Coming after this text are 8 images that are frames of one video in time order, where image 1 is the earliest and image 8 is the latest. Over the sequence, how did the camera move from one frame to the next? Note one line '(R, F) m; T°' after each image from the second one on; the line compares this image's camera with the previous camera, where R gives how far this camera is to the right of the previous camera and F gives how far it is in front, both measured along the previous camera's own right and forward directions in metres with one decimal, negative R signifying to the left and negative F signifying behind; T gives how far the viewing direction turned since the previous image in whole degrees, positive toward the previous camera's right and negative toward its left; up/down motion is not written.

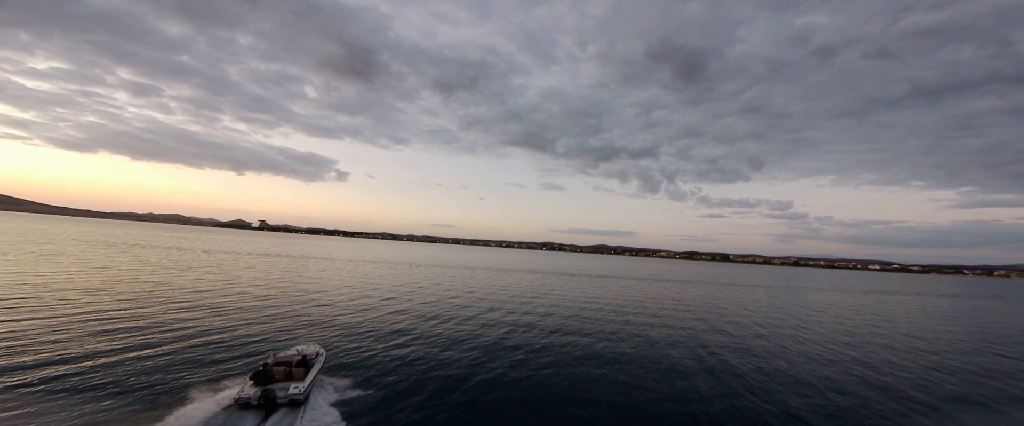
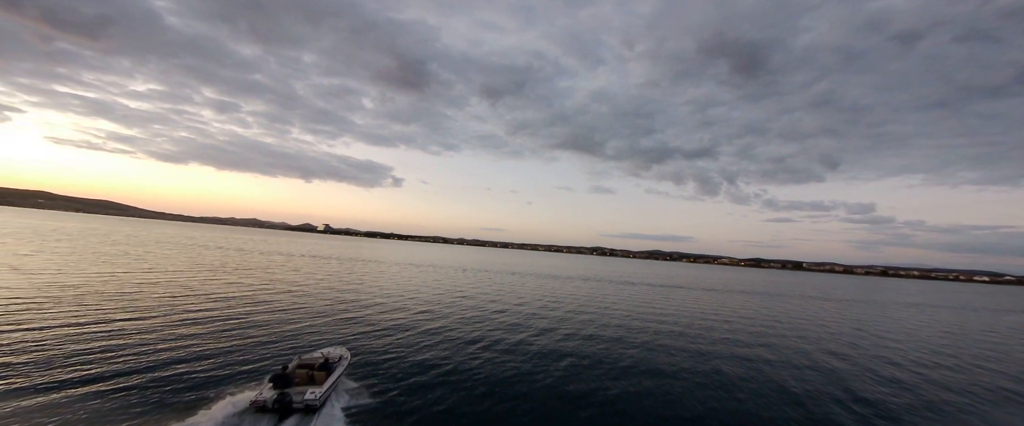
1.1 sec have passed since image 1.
(-1.1, +8.8) m; -7°
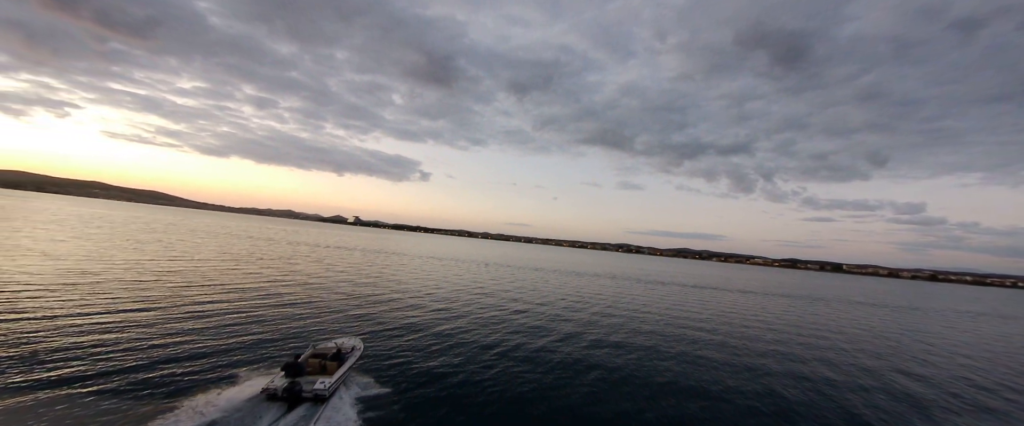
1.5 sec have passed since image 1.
(+0.2, +3.4) m; -4°
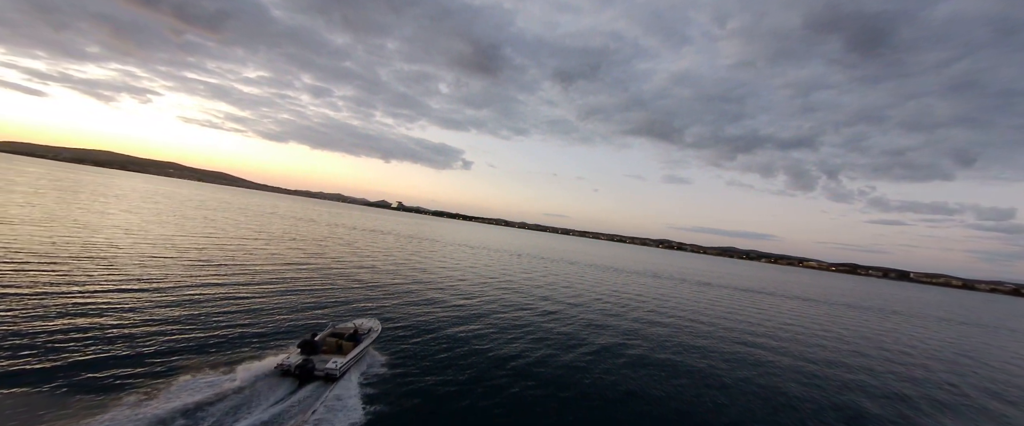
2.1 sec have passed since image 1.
(+0.6, +5.2) m; -5°
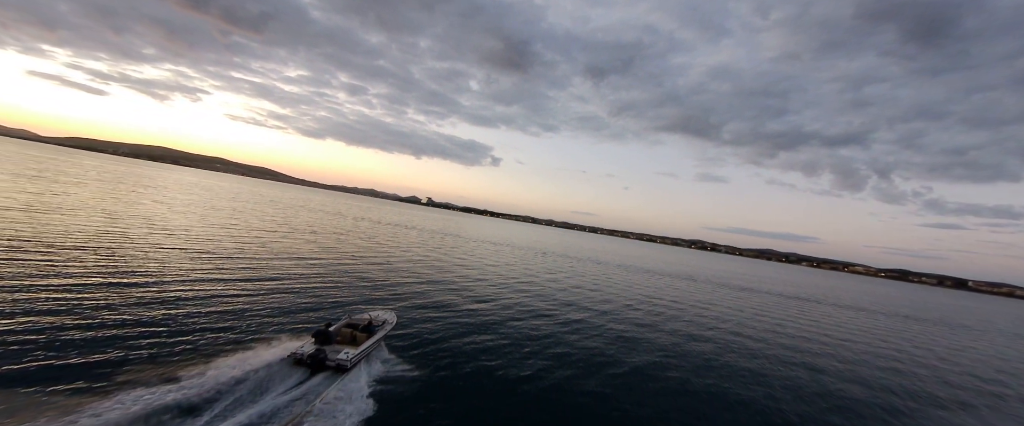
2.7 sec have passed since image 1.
(+0.6, +4.1) m; -4°
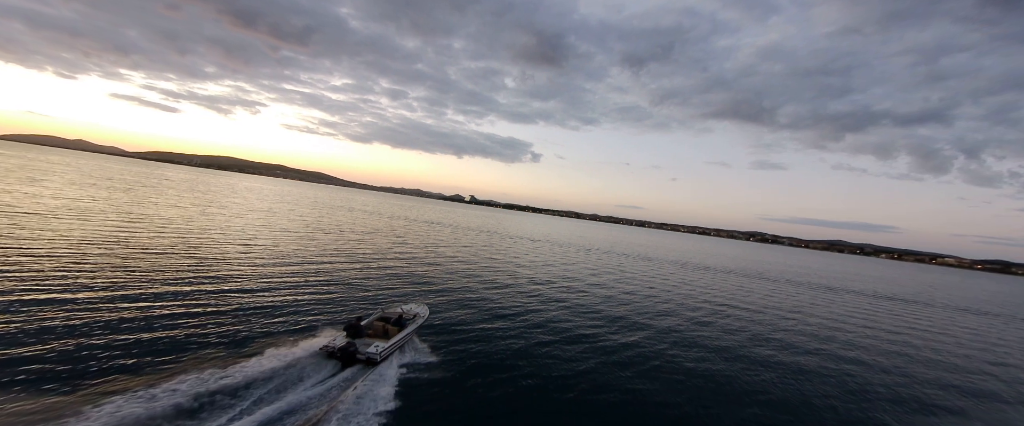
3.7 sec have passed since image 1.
(+0.9, +7.9) m; -6°
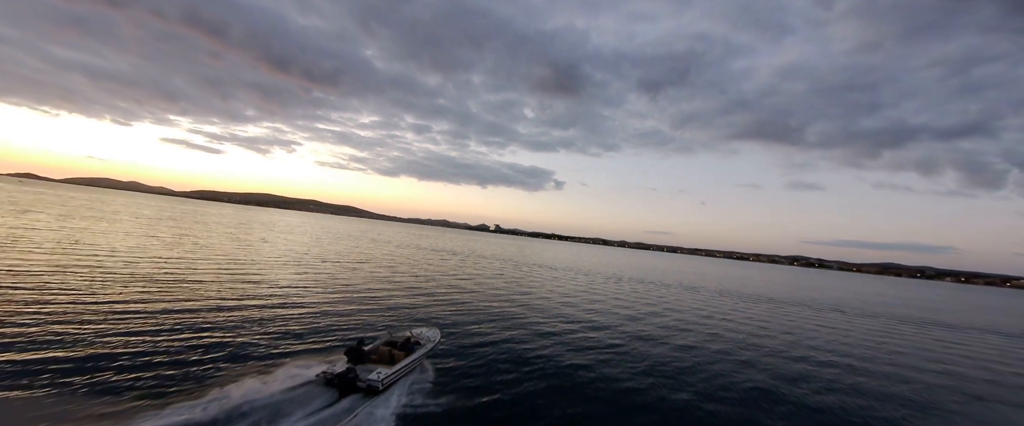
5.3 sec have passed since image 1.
(-2.1, +5.5) m; -3°
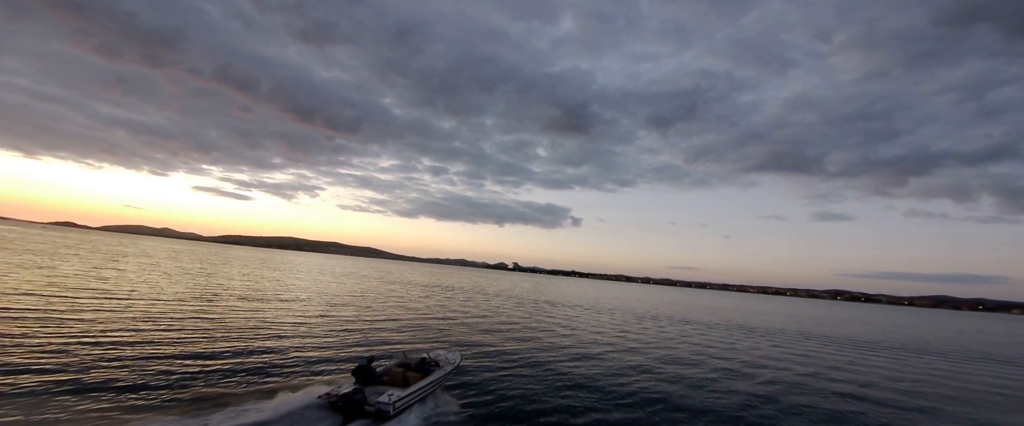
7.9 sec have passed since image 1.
(-1.9, +3.2) m; -2°
